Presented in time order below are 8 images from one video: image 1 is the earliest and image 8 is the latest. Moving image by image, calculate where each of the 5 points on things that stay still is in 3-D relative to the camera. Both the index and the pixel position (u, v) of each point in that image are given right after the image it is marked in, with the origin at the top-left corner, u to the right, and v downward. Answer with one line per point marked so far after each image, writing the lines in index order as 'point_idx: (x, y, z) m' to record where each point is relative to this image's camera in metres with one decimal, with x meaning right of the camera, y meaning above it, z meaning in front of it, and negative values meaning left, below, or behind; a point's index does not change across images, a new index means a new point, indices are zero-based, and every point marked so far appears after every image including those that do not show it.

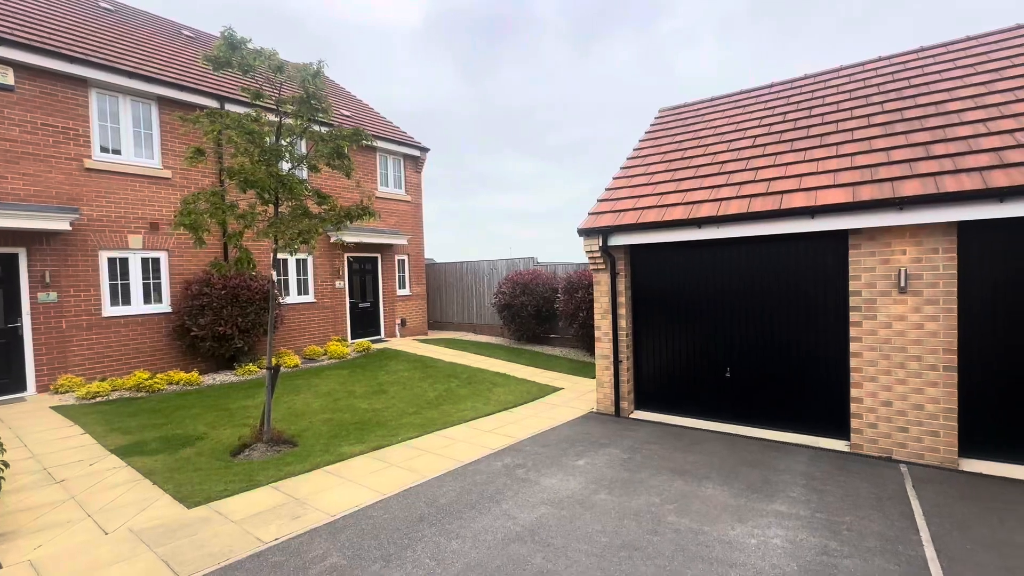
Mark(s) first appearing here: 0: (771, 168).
0: (+3.5, +1.6, +6.4) m
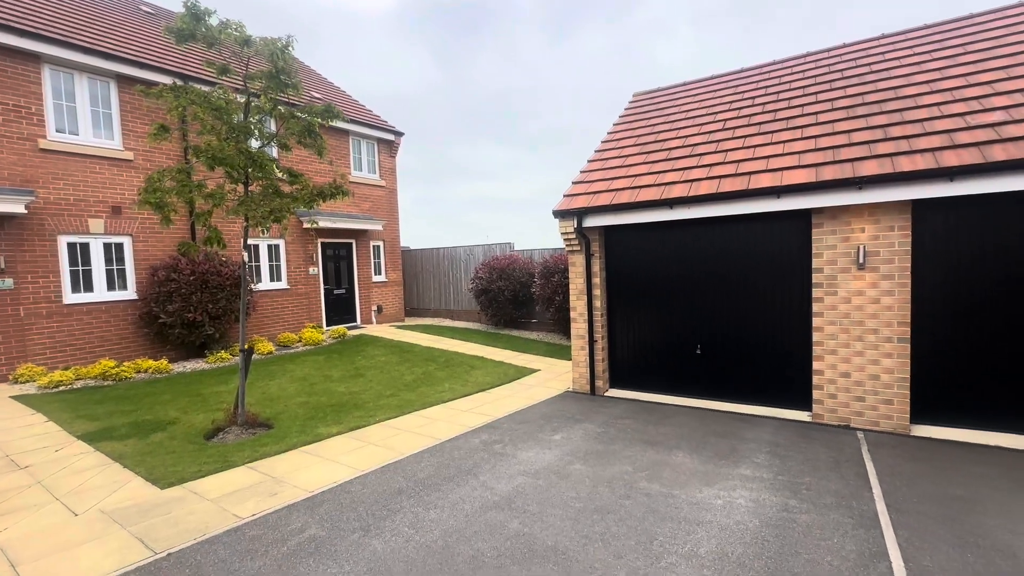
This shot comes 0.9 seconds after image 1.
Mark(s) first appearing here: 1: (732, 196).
0: (+3.2, +1.9, +6.6) m
1: (+2.7, +1.2, +5.9) m
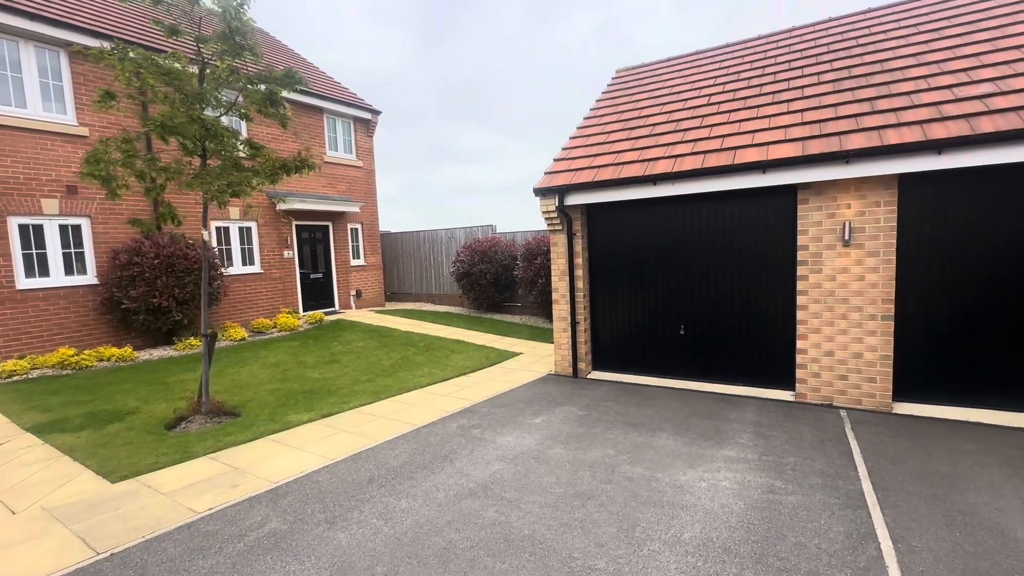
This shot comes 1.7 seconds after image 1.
0: (+2.9, +2.2, +6.4) m
1: (+2.5, +1.4, +5.7) m
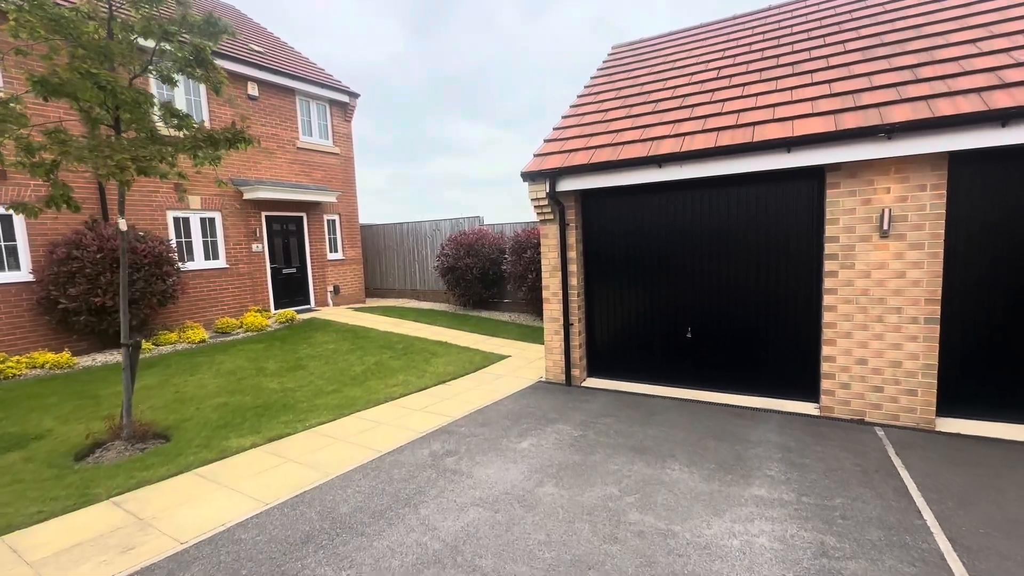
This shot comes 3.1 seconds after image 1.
0: (+2.7, +2.2, +5.6) m
1: (+2.3, +1.4, +4.9) m
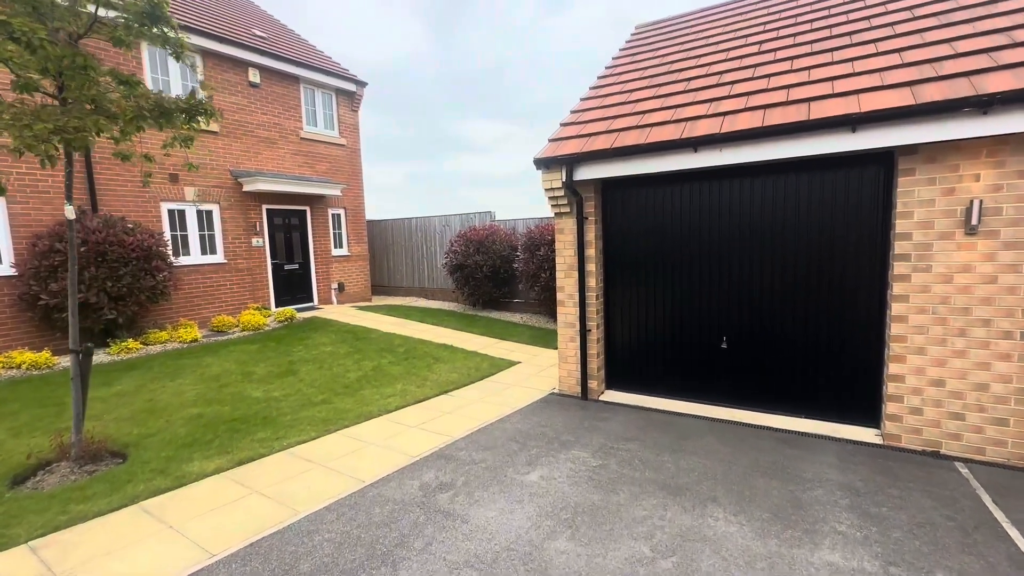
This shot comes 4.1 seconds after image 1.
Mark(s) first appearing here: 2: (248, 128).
0: (+2.8, +2.2, +4.8) m
1: (+2.4, +1.4, +4.1) m
2: (-5.8, +3.5, +10.3) m
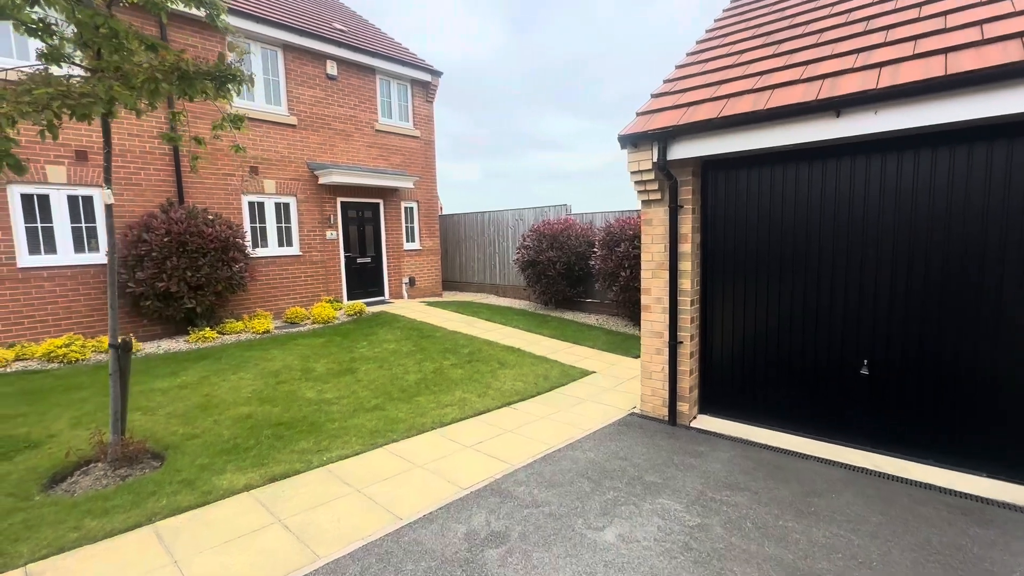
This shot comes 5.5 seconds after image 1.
0: (+3.5, +2.1, +3.5) m
1: (+2.9, +1.3, +2.9) m
2: (-4.1, +3.7, +10.3) m
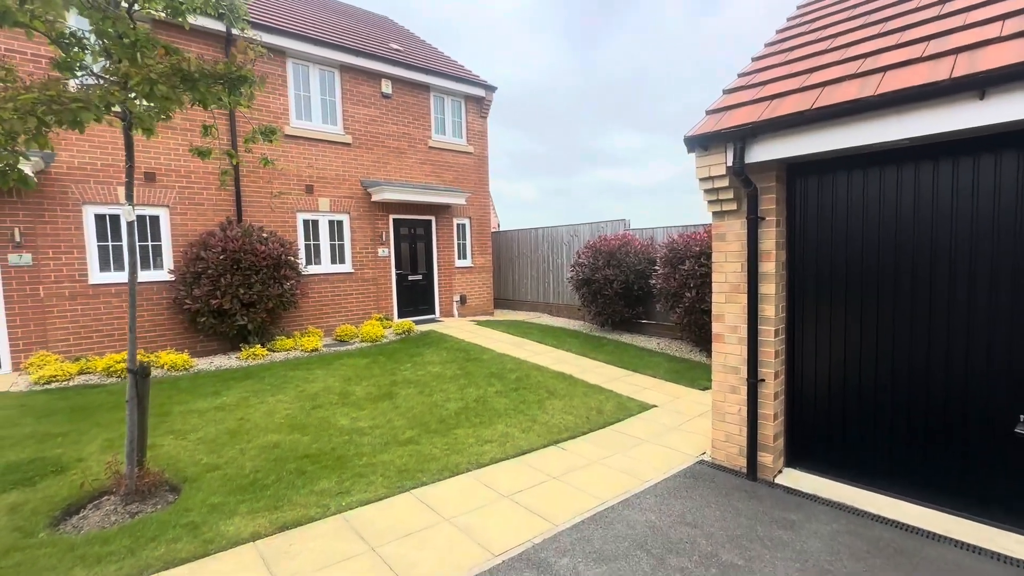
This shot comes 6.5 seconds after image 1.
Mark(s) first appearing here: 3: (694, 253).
0: (+3.8, +1.9, +2.6) m
1: (+3.1, +1.1, +2.1) m
2: (-2.9, +3.3, +10.4) m
3: (+3.2, +0.6, +8.2) m
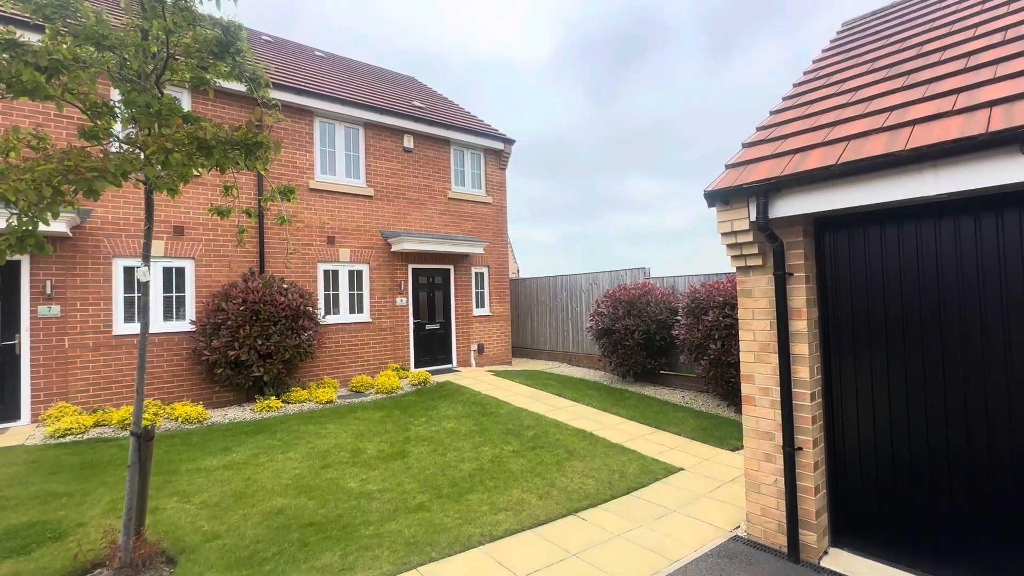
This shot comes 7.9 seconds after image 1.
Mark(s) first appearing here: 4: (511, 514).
0: (+3.8, +1.6, +2.5) m
1: (+3.2, +0.8, +1.9) m
2: (-2.5, +2.2, +10.6) m
3: (+3.5, -0.3, +8.0) m
4: (0.0, -2.0, +4.2) m
